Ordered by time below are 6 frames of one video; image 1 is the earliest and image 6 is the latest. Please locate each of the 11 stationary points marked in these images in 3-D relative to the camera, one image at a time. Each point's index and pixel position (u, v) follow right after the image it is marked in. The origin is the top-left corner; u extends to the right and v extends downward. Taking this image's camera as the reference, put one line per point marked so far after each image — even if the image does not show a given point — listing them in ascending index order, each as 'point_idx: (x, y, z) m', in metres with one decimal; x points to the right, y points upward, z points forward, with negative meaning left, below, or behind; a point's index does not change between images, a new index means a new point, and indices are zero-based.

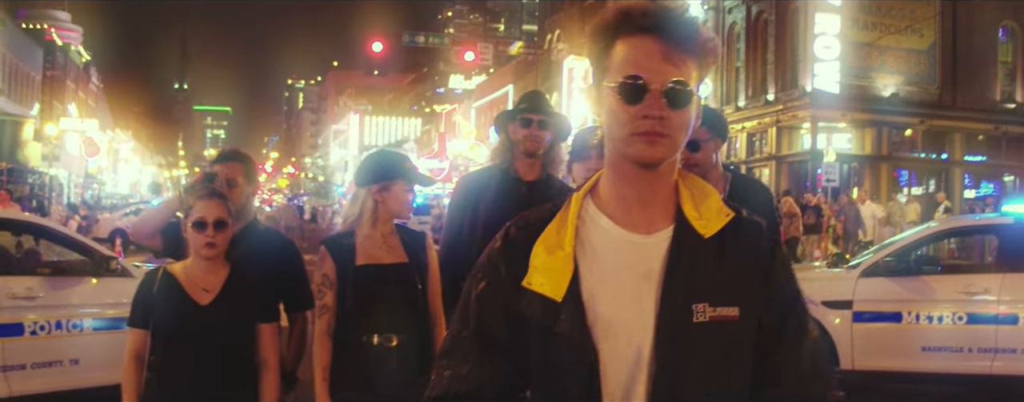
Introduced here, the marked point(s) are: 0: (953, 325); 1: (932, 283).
0: (+3.6, -1.0, +6.5) m
1: (+3.5, -0.7, +6.6) m
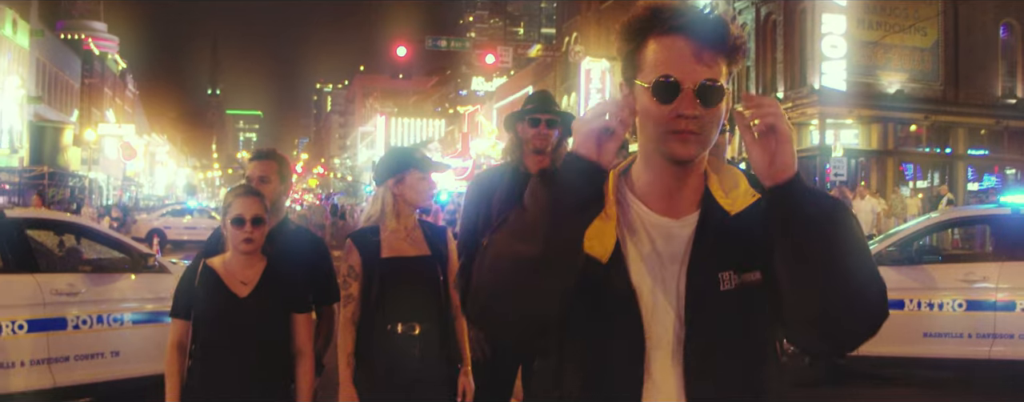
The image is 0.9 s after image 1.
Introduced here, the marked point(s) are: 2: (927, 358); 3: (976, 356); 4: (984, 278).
0: (+3.8, -0.9, +6.7) m
1: (+3.6, -0.6, +6.8) m
2: (+3.6, -1.4, +6.8) m
3: (+3.9, -1.3, +6.6) m
4: (+4.0, -0.6, +6.7) m
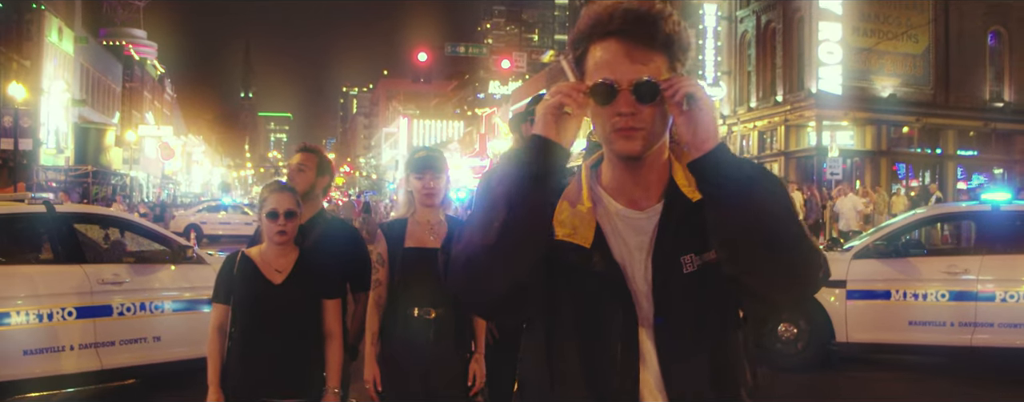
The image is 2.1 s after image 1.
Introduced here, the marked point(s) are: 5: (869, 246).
0: (+3.9, -0.9, +7.0) m
1: (+3.7, -0.6, +7.2) m
2: (+3.7, -1.3, +7.1) m
3: (+4.0, -1.3, +7.0) m
4: (+4.1, -0.6, +7.0) m
5: (+3.4, -0.4, +7.4) m
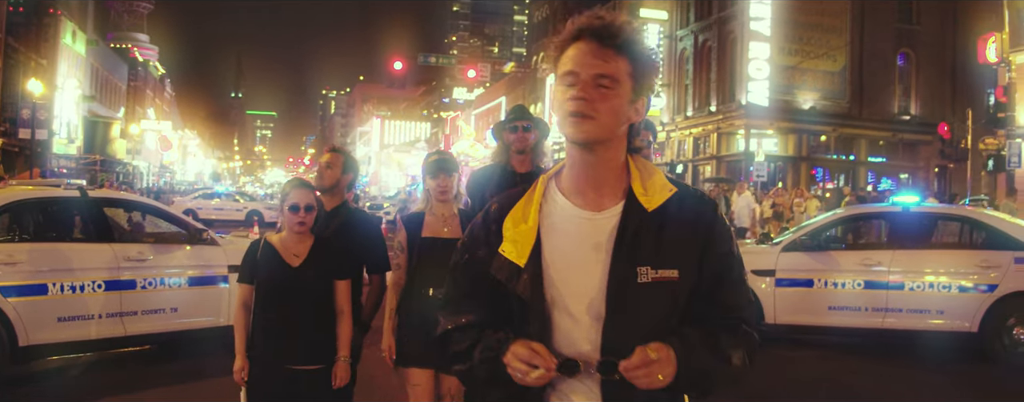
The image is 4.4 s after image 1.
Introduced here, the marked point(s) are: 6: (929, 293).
0: (+3.5, -0.9, +7.9) m
1: (+3.4, -0.6, +8.0) m
2: (+3.3, -1.4, +7.9) m
3: (+3.6, -1.3, +7.8) m
4: (+3.7, -0.6, +7.9) m
5: (+3.0, -0.4, +8.2) m
6: (+4.1, -0.9, +7.6) m
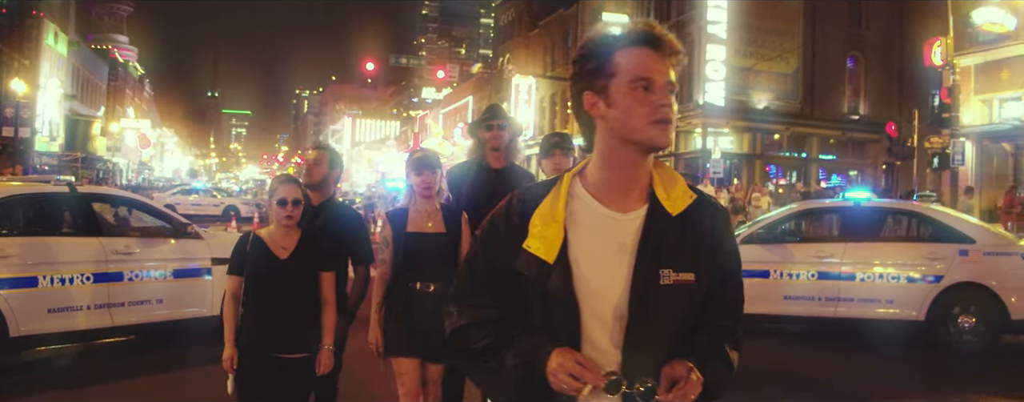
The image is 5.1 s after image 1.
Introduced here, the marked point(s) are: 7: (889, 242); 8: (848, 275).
0: (+3.2, -0.9, +8.2) m
1: (+3.0, -0.5, +8.4) m
2: (+2.9, -1.3, +8.3) m
3: (+3.3, -1.3, +8.2) m
4: (+3.4, -0.6, +8.2) m
5: (+2.7, -0.4, +8.6) m
6: (+3.8, -0.9, +8.0) m
7: (+4.0, -0.4, +8.2) m
8: (+3.5, -0.8, +8.1) m
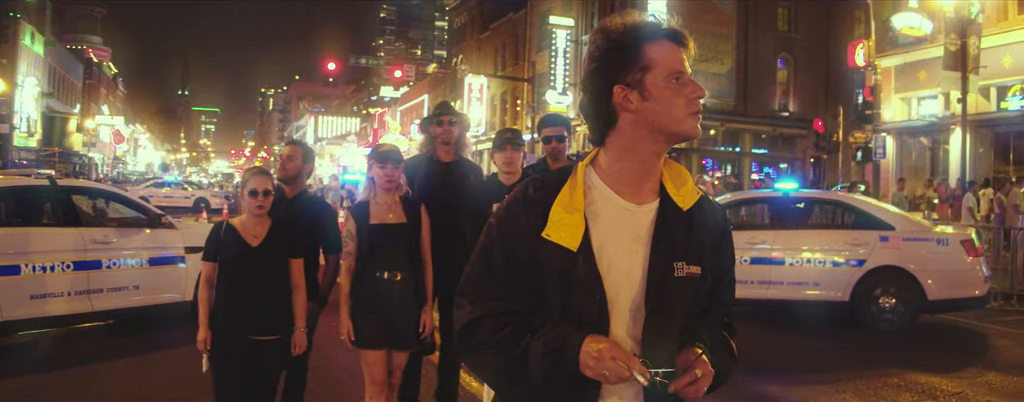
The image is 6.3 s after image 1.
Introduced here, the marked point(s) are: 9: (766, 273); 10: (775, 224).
0: (+2.7, -0.8, +8.9) m
1: (+2.5, -0.4, +9.0) m
2: (+2.4, -1.2, +8.9) m
3: (+2.8, -1.2, +8.8) m
4: (+2.9, -0.5, +8.9) m
5: (+2.2, -0.3, +9.2) m
6: (+3.3, -0.8, +8.7) m
7: (+3.5, -0.3, +8.8) m
8: (+3.0, -0.7, +8.7) m
9: (+2.9, -0.8, +8.8) m
10: (+3.1, -0.3, +9.0) m
